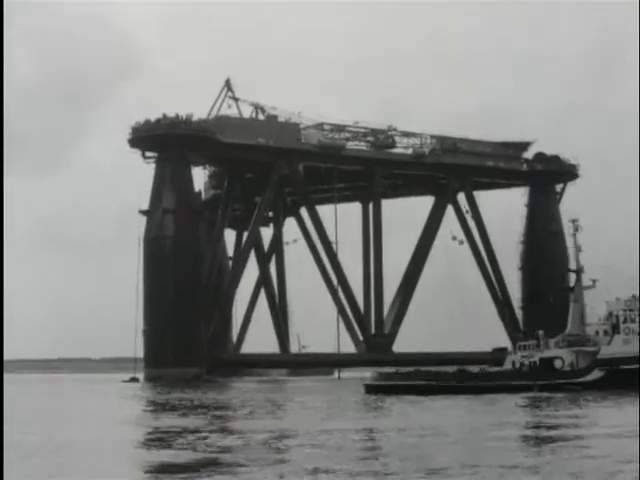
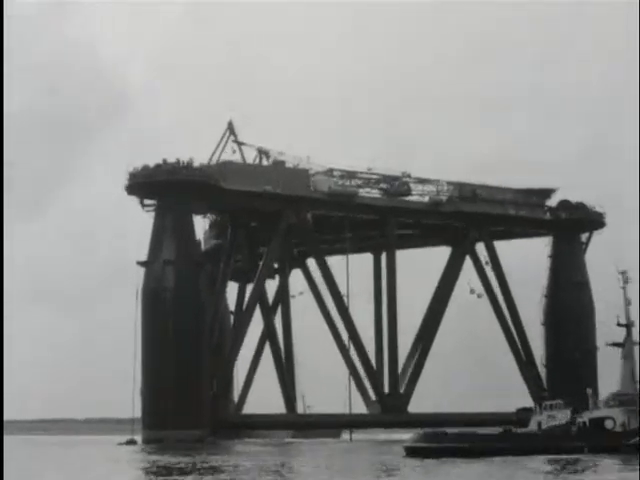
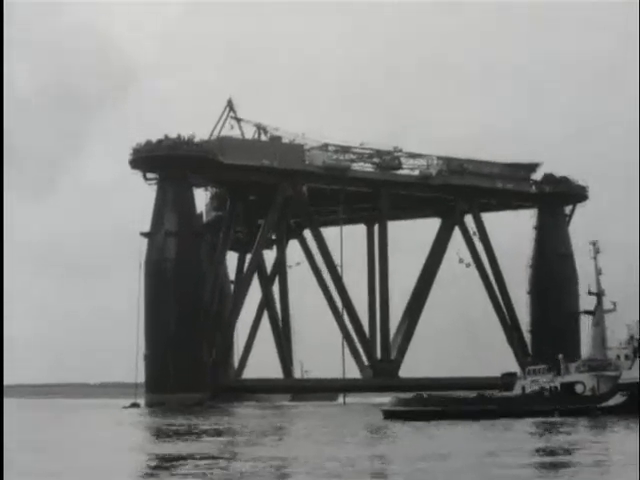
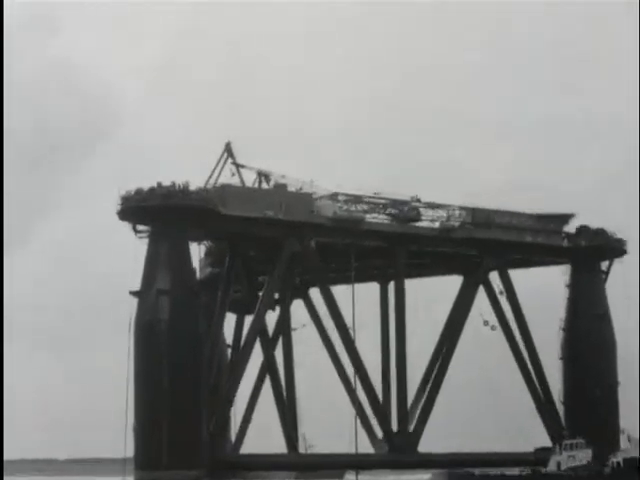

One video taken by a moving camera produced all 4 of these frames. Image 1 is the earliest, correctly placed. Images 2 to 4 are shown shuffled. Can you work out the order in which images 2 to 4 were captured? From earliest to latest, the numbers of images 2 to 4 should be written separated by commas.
3, 2, 4
